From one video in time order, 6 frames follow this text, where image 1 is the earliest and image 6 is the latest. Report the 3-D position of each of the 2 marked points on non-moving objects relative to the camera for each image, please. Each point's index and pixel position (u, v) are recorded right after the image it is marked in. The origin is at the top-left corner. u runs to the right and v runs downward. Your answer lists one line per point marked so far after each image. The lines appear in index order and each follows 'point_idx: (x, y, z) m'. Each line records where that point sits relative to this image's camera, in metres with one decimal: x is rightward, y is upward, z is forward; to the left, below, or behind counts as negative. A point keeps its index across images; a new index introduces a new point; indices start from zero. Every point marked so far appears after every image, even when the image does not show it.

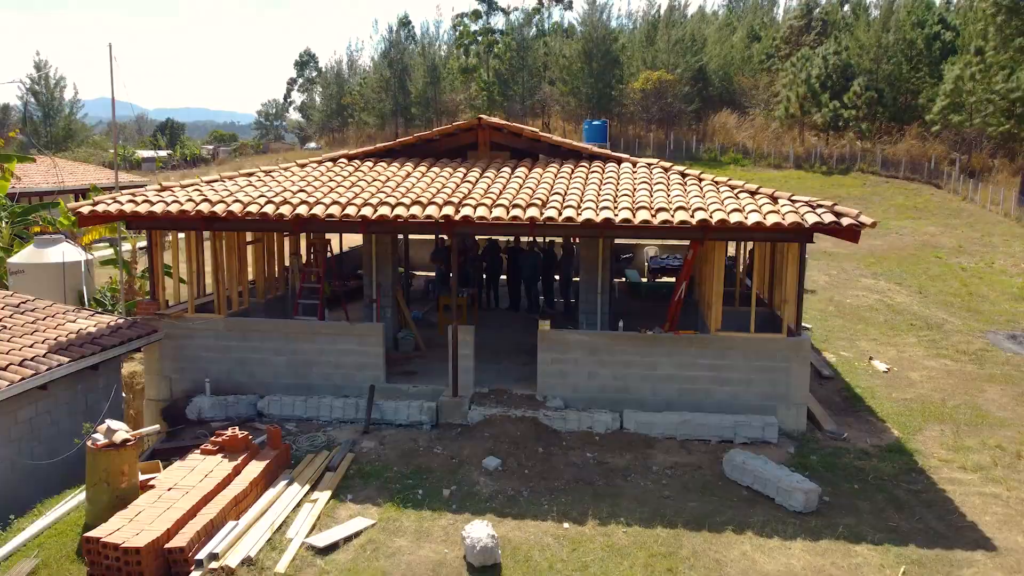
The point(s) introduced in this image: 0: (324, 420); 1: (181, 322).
0: (-1.6, -1.1, +6.4) m
1: (-2.9, -0.3, +6.7) m
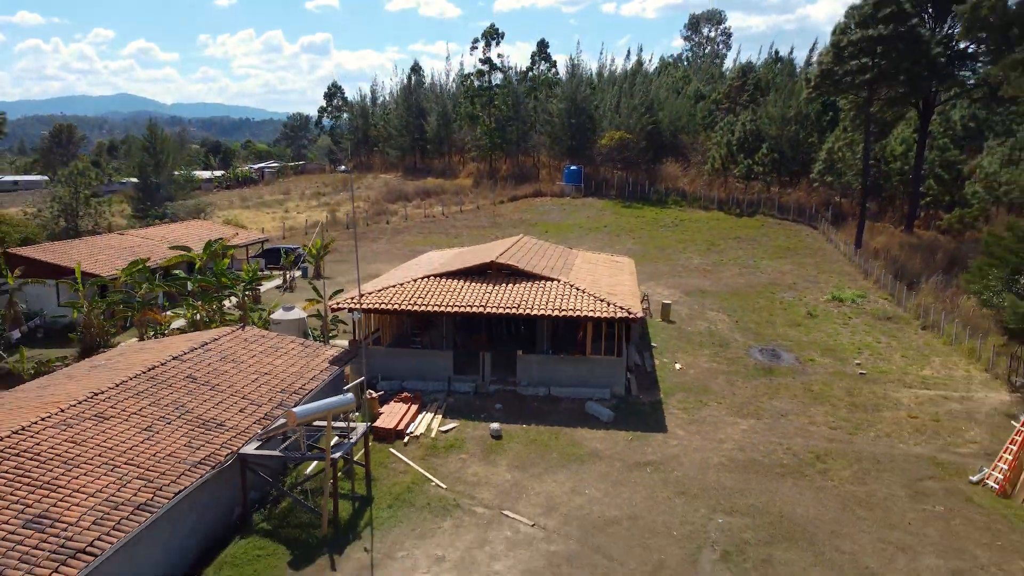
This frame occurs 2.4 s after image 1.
0: (-1.7, -2.1, +15.5) m
1: (-3.0, -1.3, +15.8) m
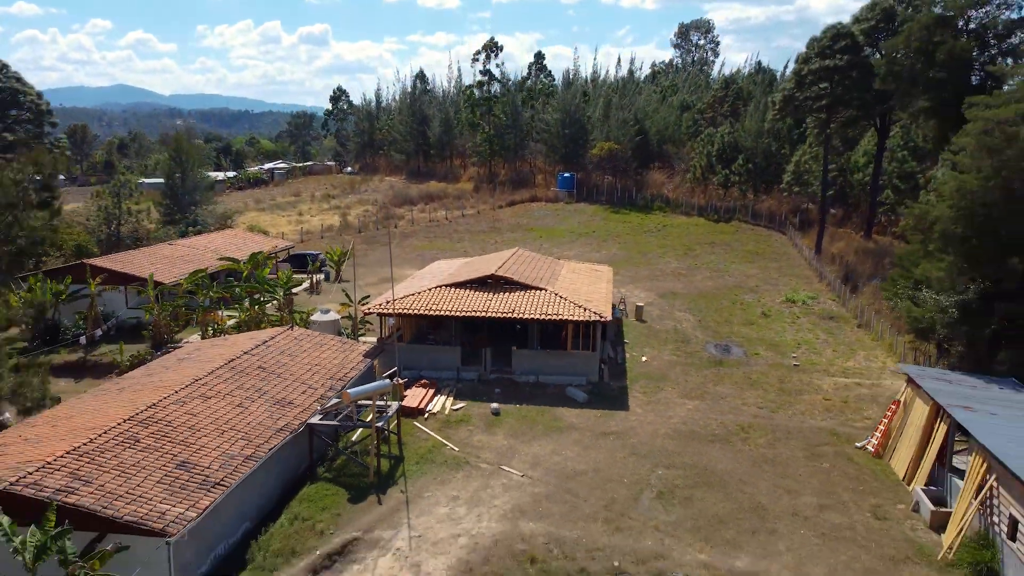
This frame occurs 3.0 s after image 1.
0: (-1.8, -2.3, +19.3) m
1: (-3.1, -1.5, +19.6) m
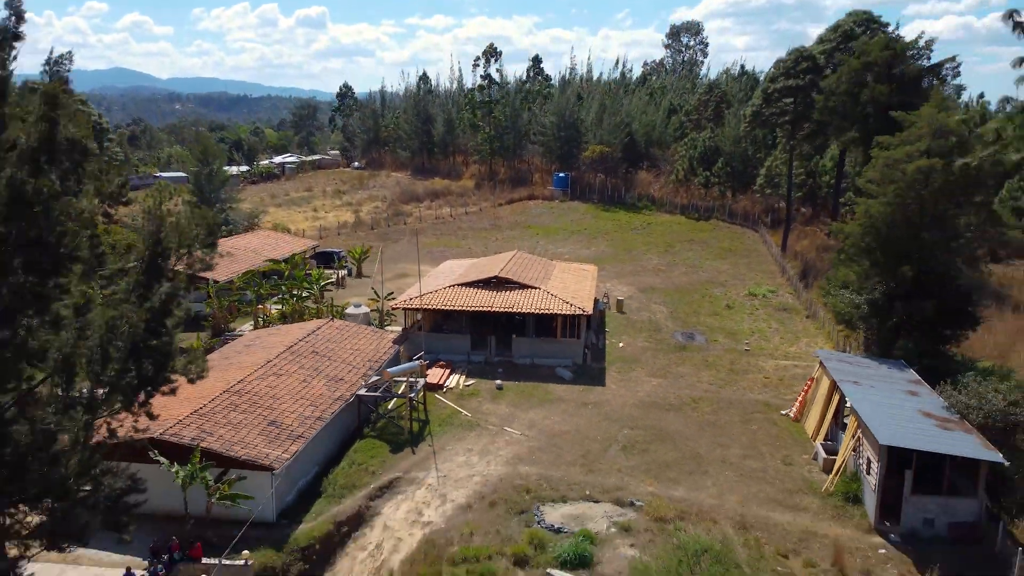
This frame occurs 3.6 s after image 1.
0: (-1.8, -2.3, +23.7) m
1: (-3.1, -1.4, +24.0) m
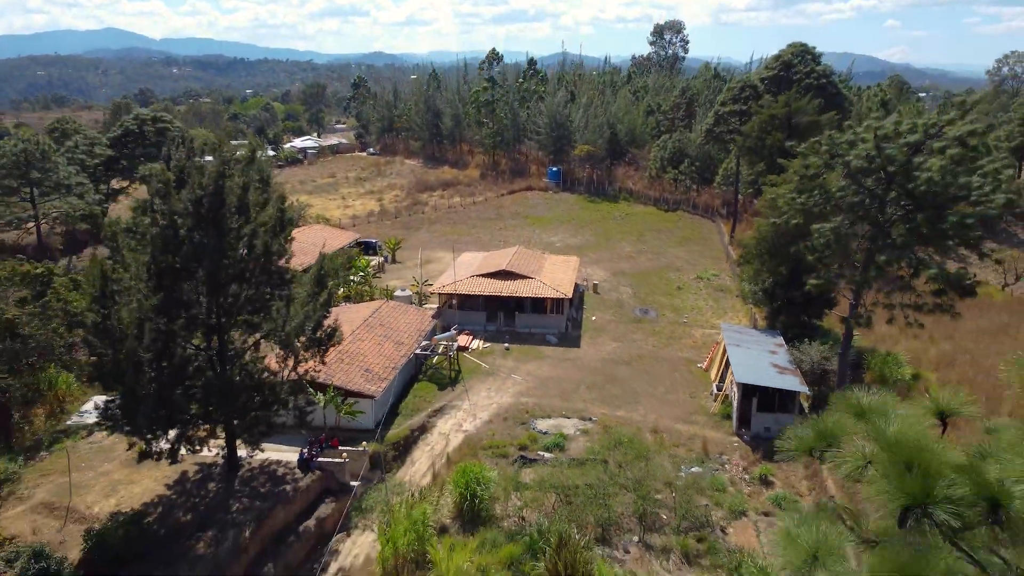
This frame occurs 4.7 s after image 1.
0: (-1.6, -1.8, +33.5) m
1: (-2.9, -1.0, +33.7) m
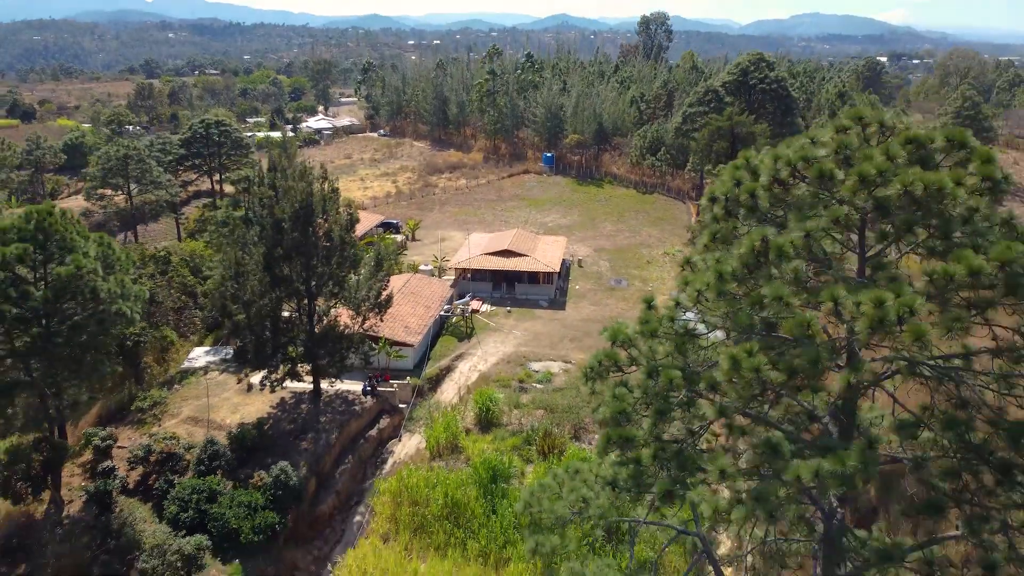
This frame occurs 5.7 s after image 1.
0: (-1.6, -0.5, +42.7) m
1: (-2.9, +0.4, +42.9) m
